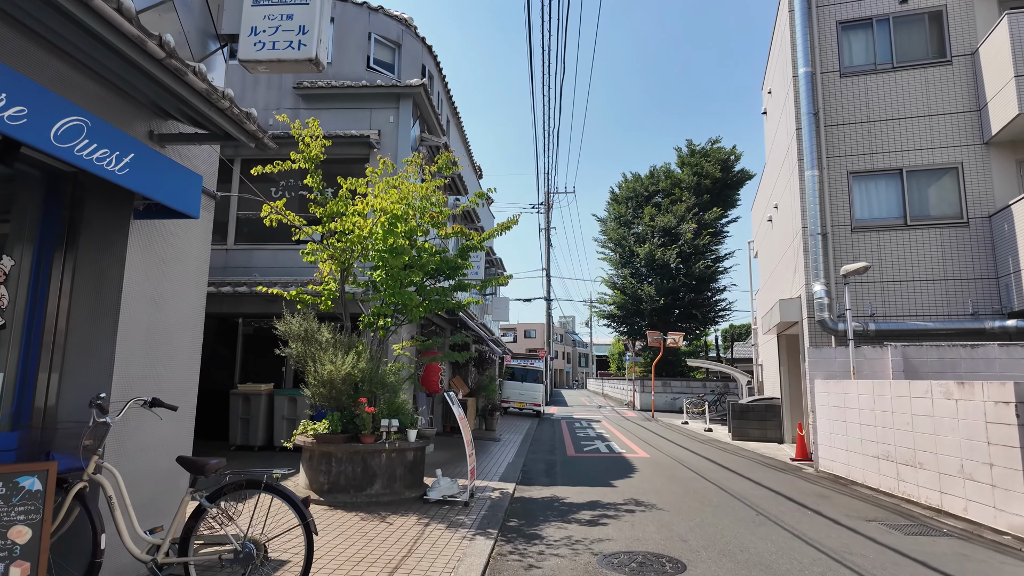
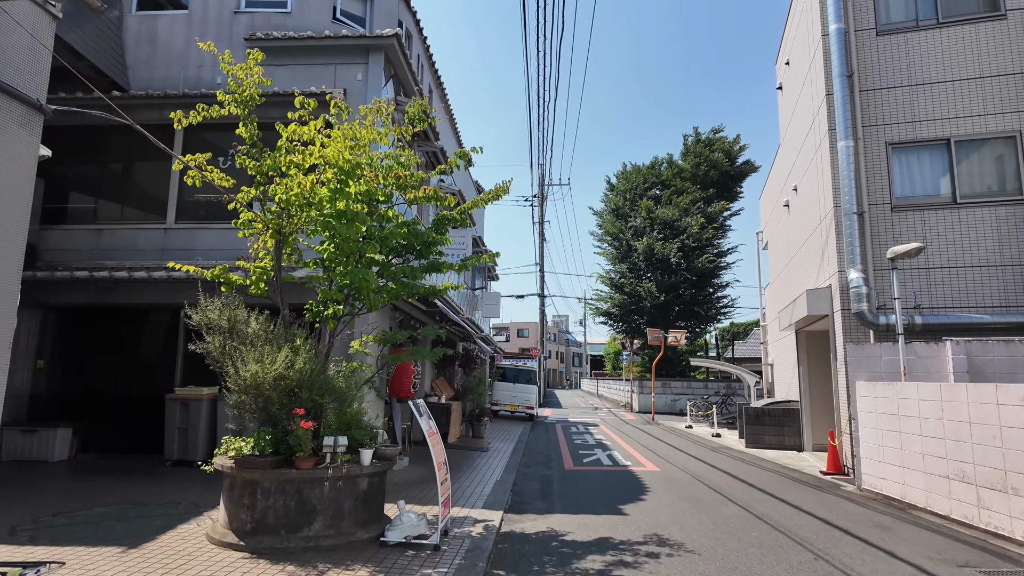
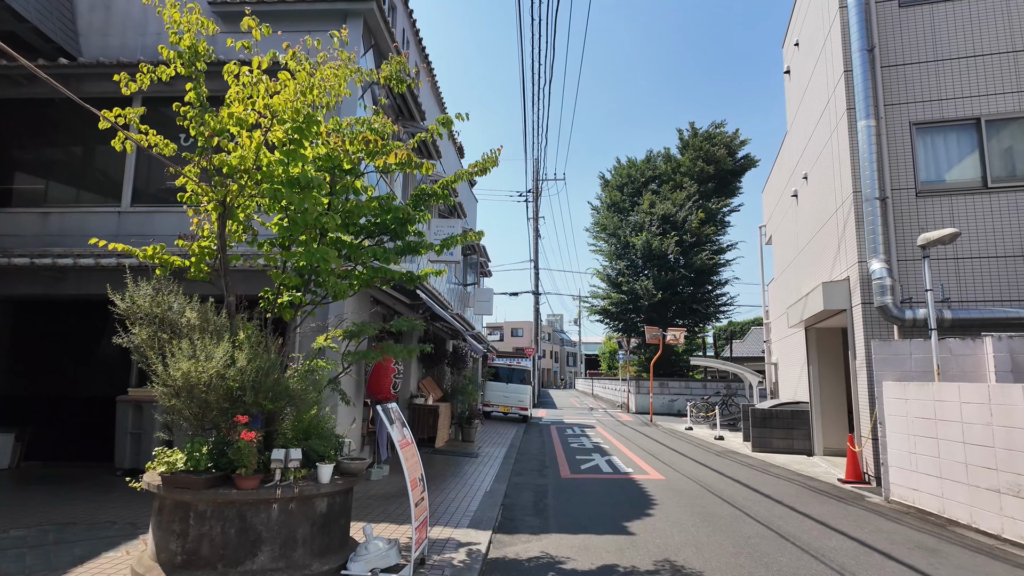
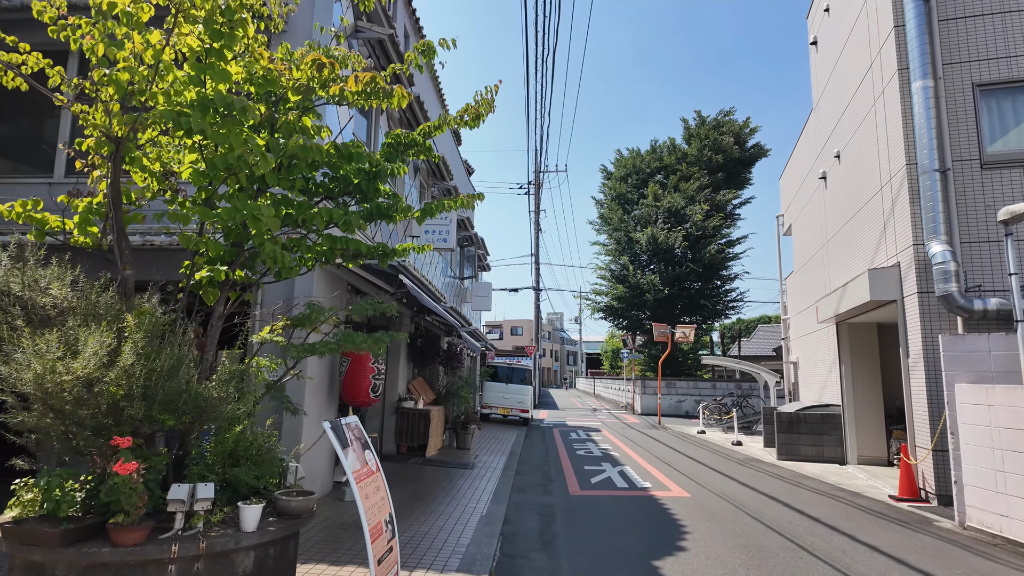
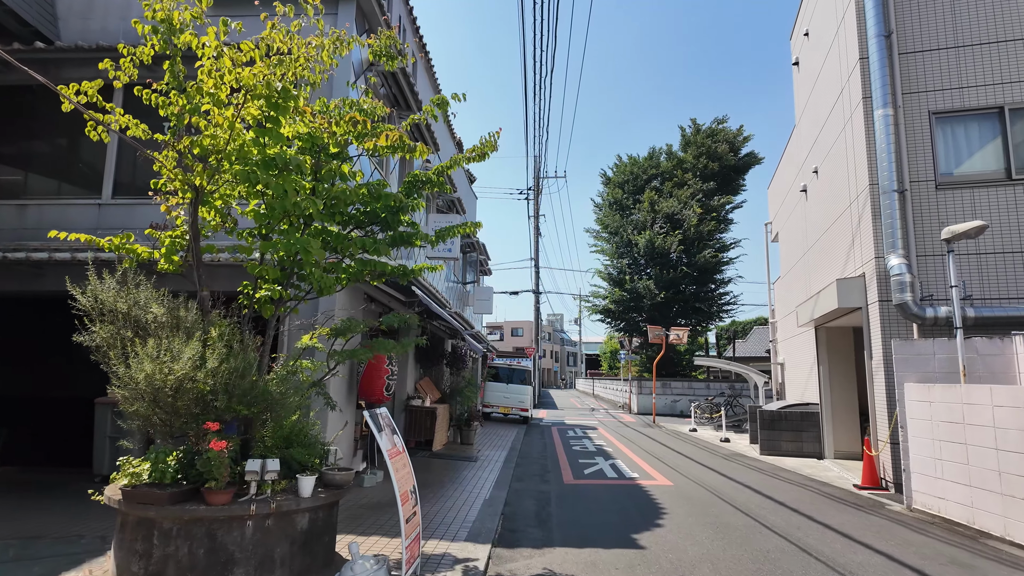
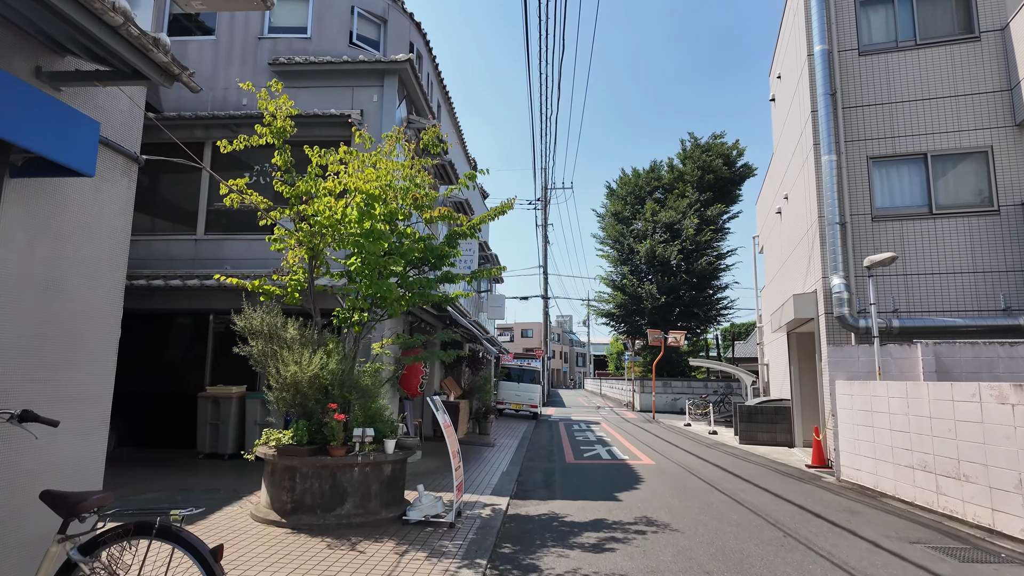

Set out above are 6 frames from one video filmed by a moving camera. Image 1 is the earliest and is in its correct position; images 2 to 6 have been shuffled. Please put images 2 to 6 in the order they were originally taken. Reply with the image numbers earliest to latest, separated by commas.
6, 2, 3, 5, 4
